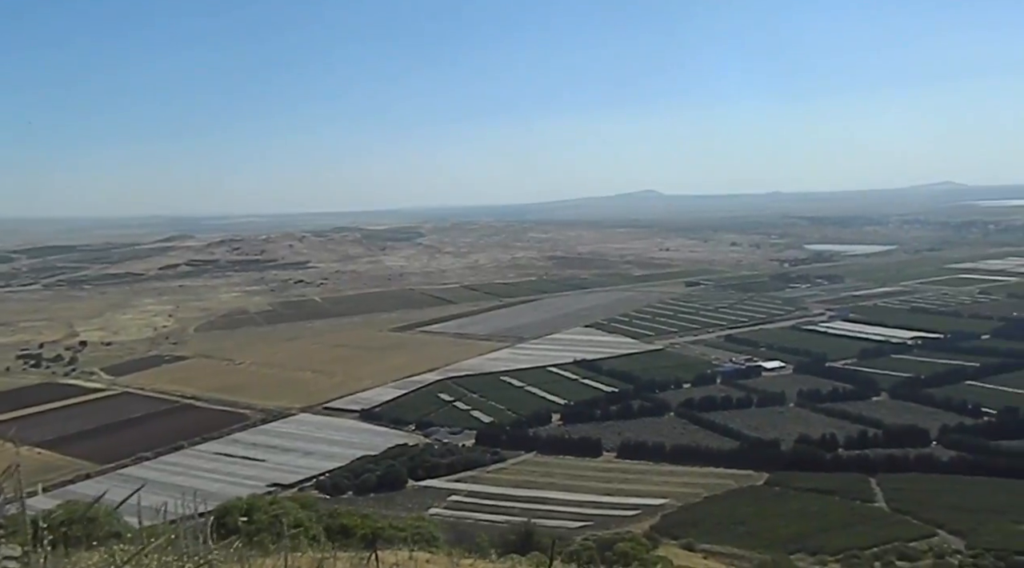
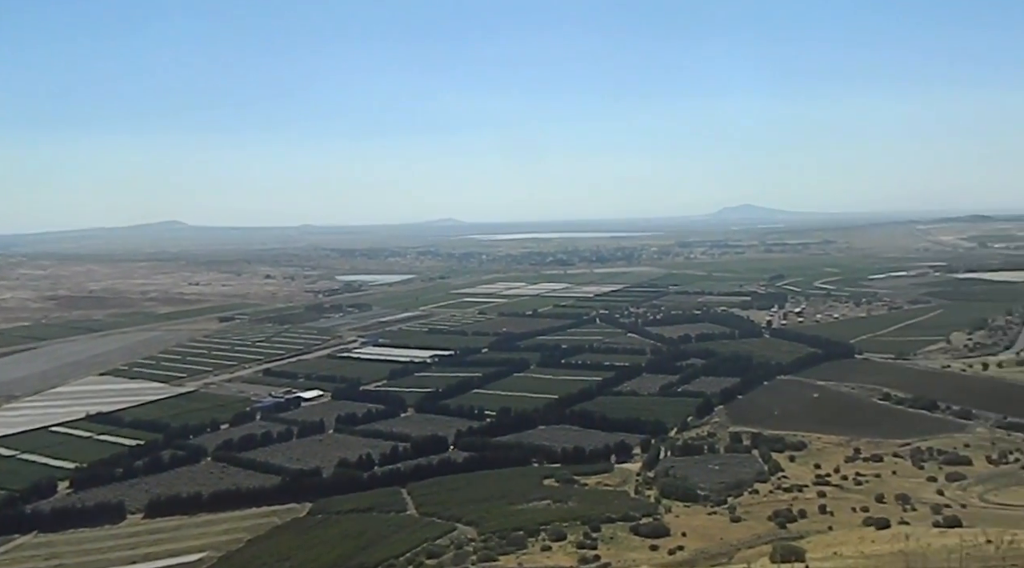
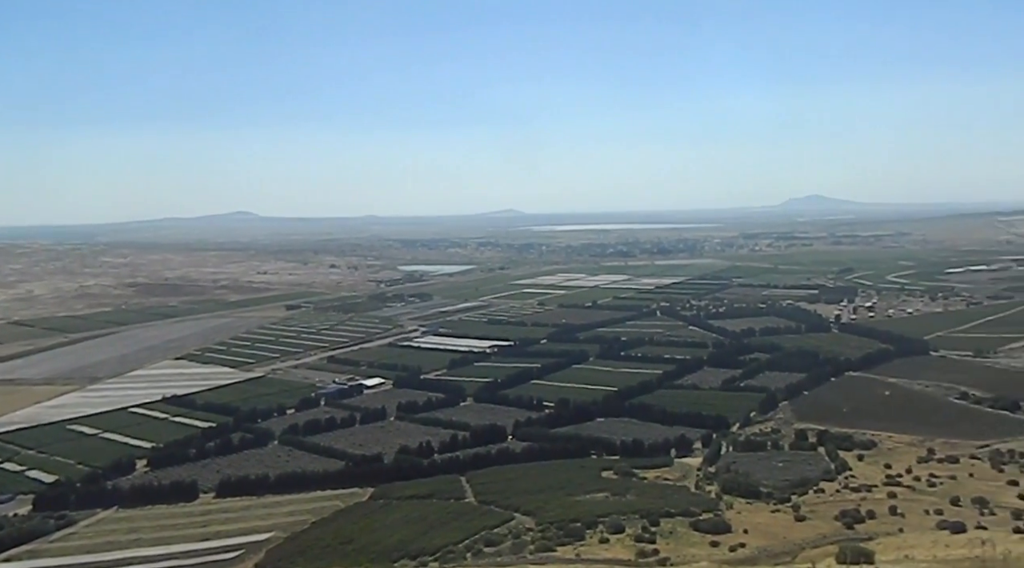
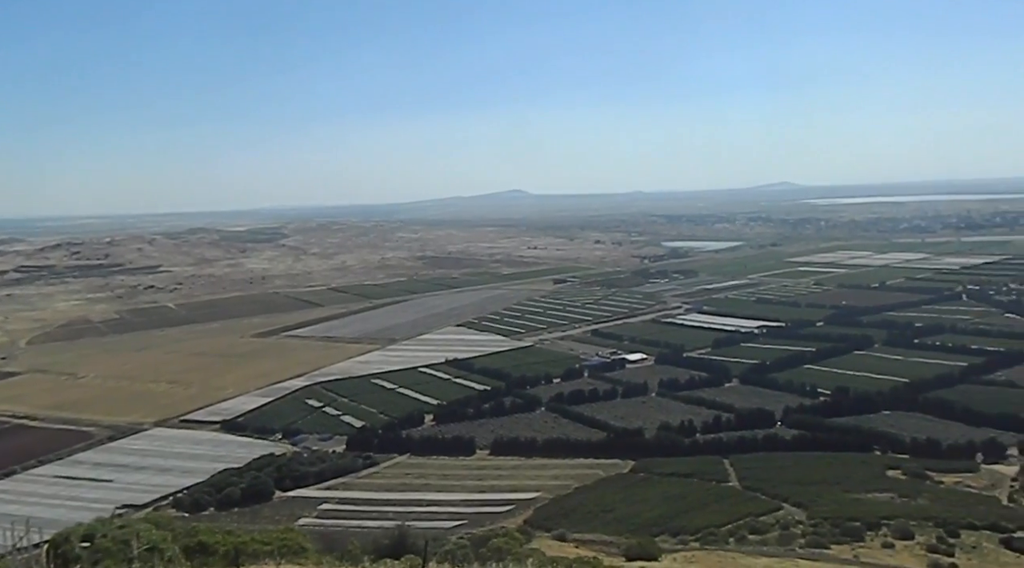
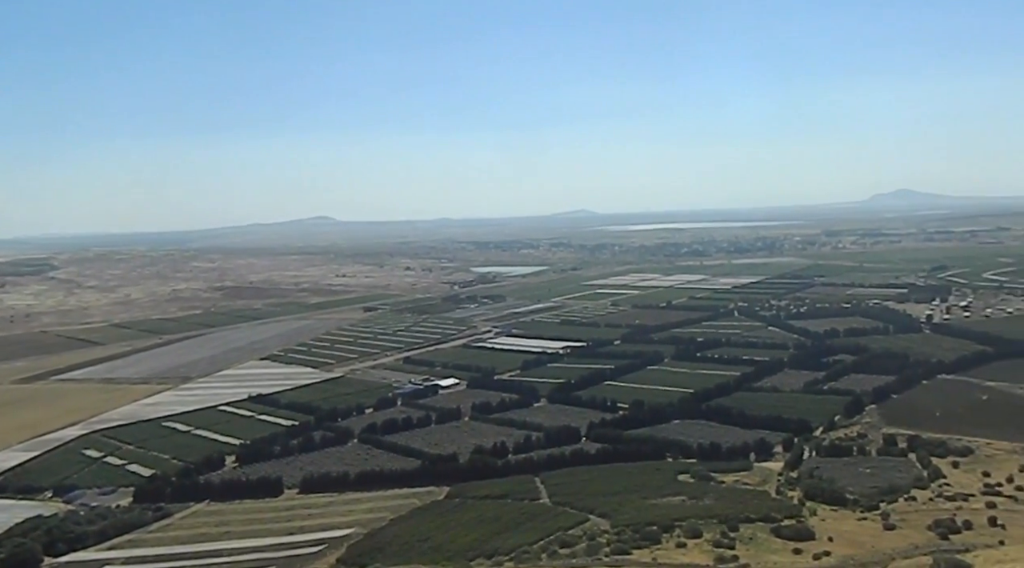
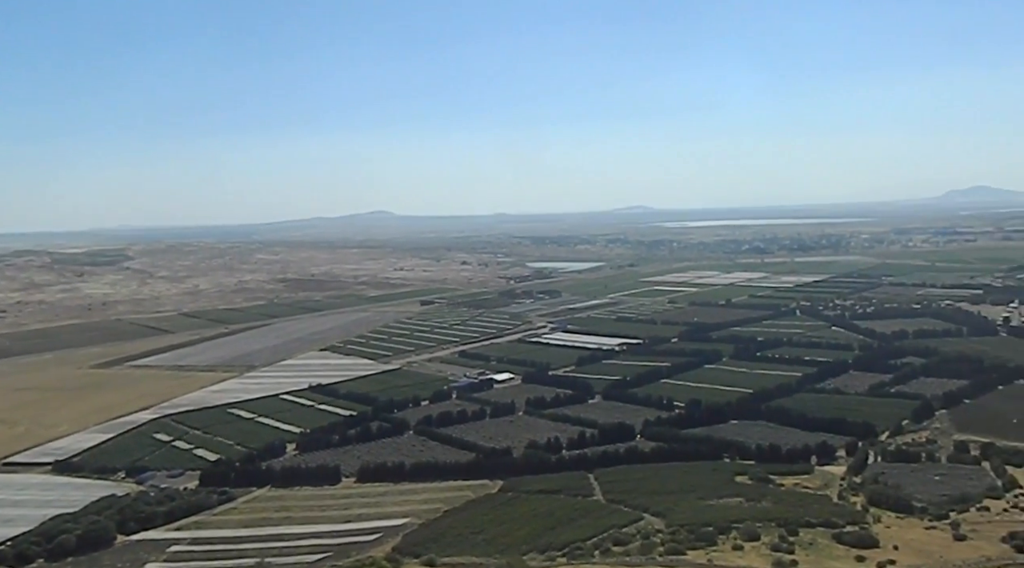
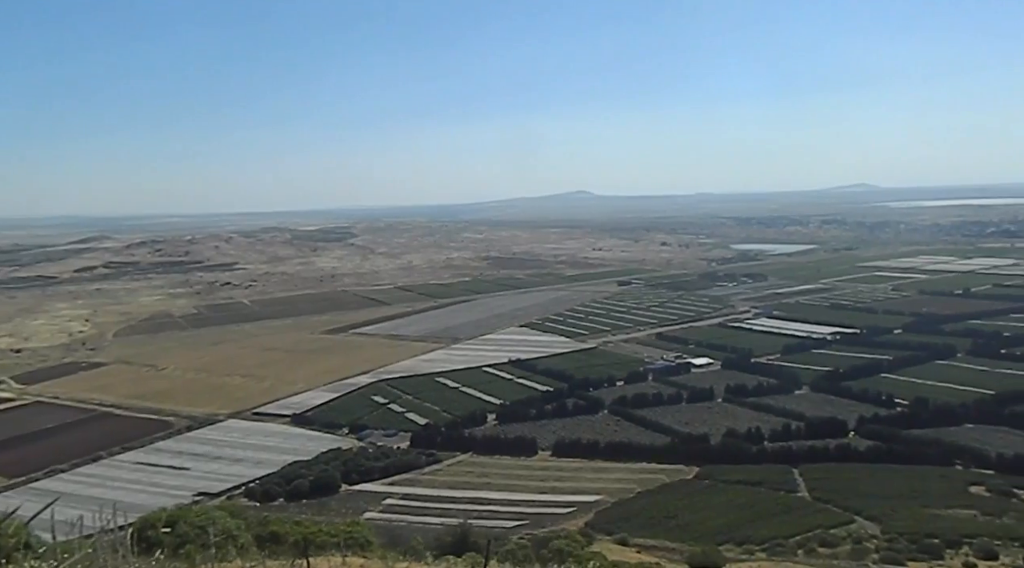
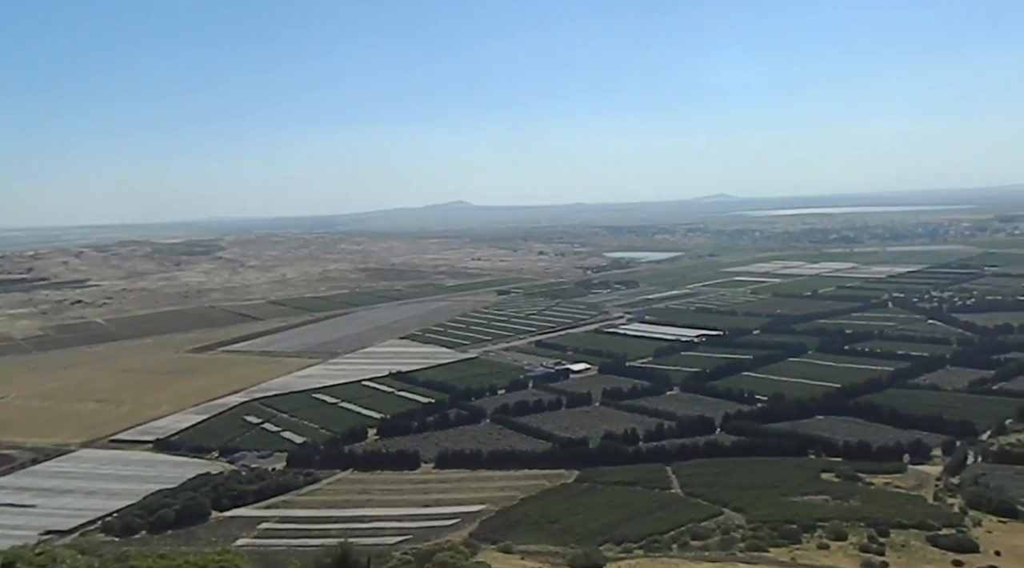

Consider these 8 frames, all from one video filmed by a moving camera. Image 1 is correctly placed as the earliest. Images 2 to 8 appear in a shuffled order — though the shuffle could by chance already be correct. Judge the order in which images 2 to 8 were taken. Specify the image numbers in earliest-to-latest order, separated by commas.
7, 4, 8, 6, 5, 3, 2
